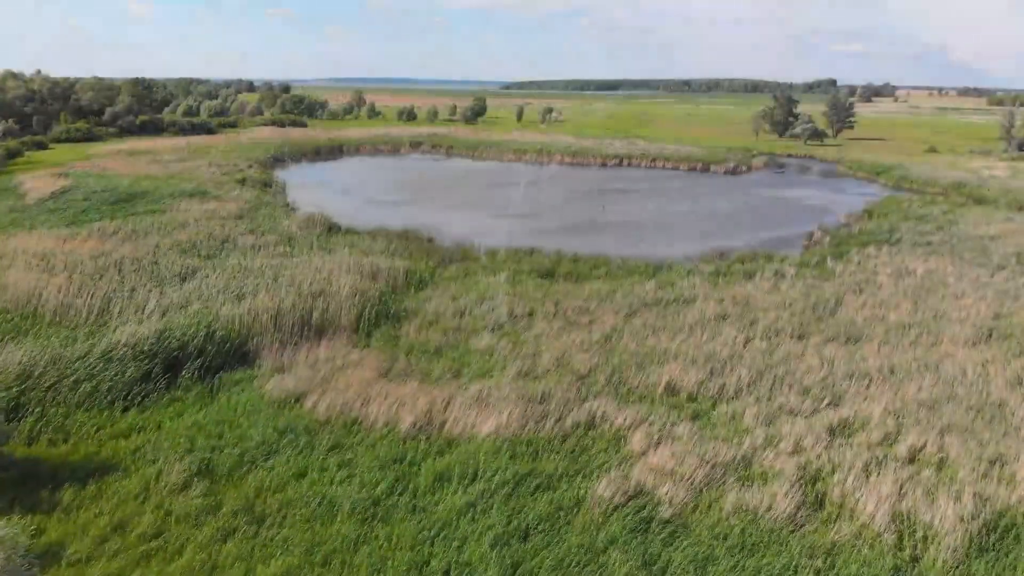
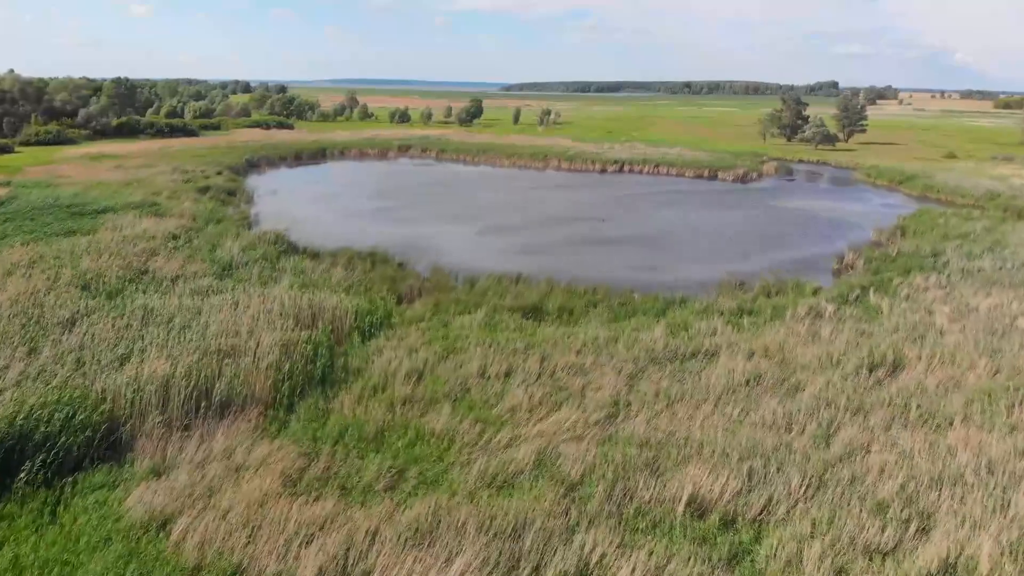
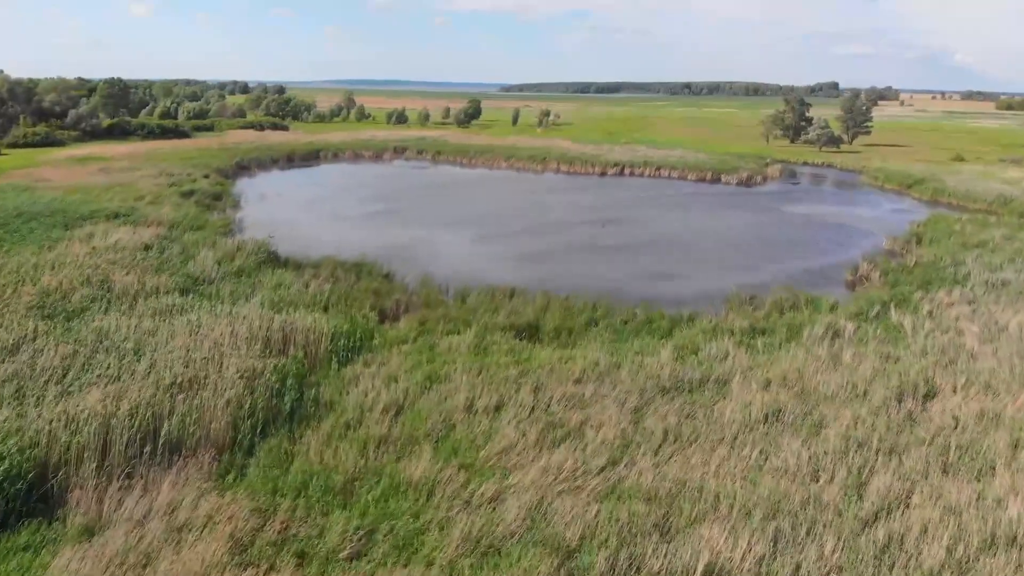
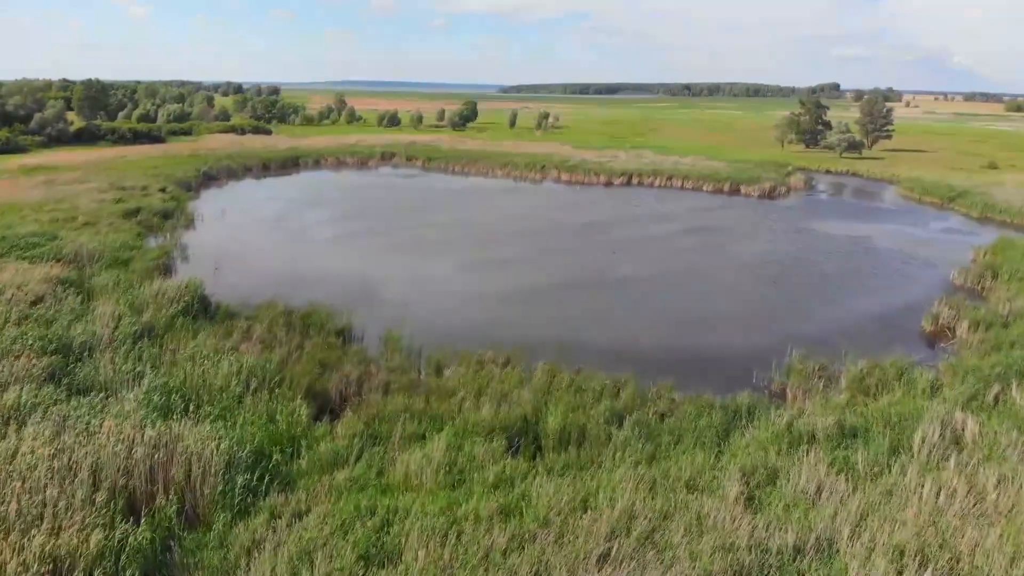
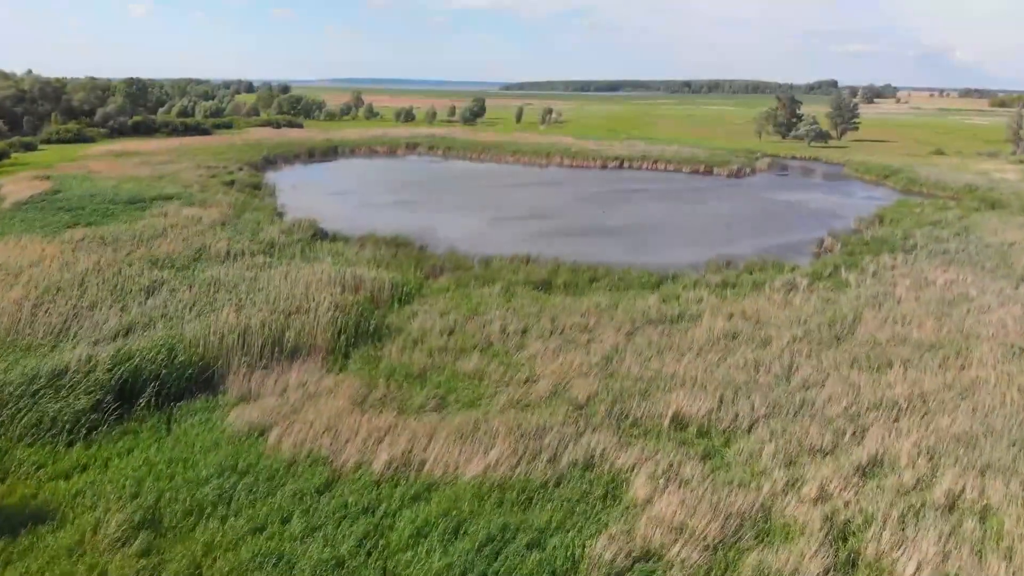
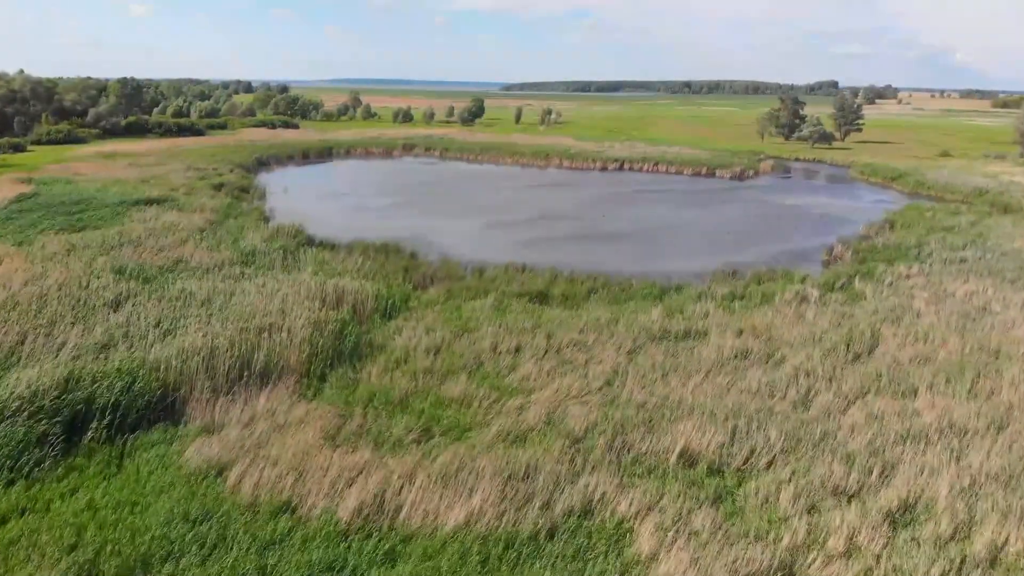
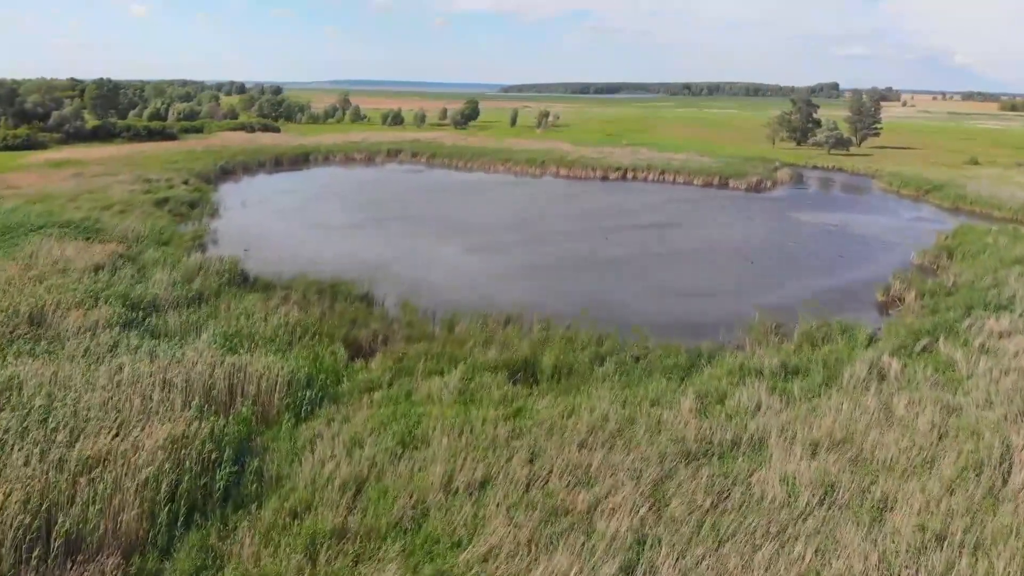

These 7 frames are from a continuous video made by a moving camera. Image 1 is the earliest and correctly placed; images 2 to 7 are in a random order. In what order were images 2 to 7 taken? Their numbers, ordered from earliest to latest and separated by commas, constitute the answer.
5, 6, 2, 3, 7, 4
